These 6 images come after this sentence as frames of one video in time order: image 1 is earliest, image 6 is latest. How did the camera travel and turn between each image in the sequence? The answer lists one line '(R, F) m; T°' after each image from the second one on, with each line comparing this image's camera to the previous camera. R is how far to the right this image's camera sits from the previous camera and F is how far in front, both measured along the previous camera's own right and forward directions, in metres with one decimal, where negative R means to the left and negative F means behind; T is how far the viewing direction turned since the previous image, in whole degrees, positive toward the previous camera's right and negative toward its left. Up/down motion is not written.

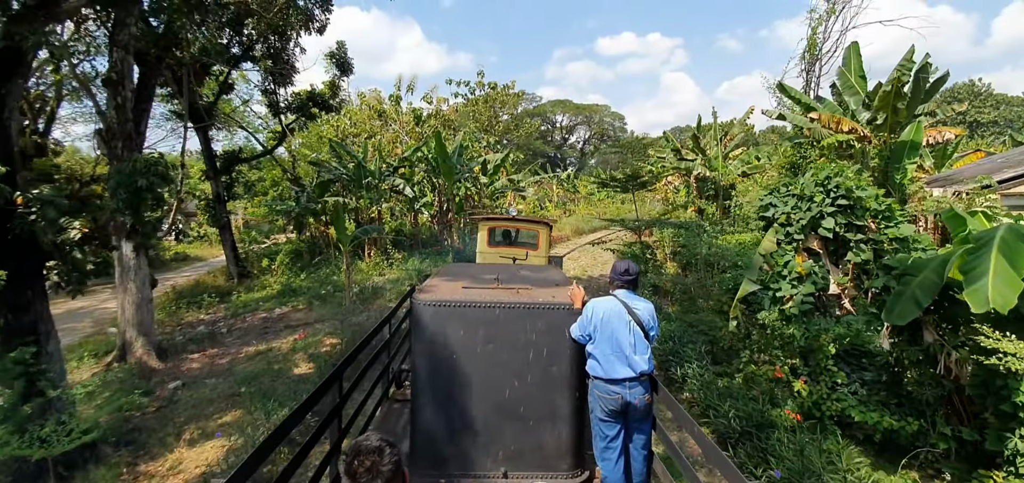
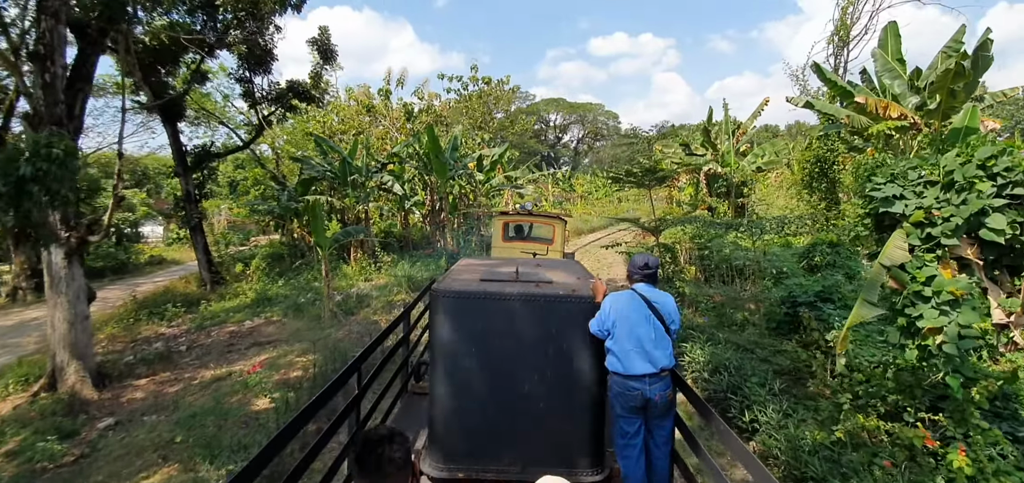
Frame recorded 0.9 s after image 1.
(-0.2, +1.2) m; +1°
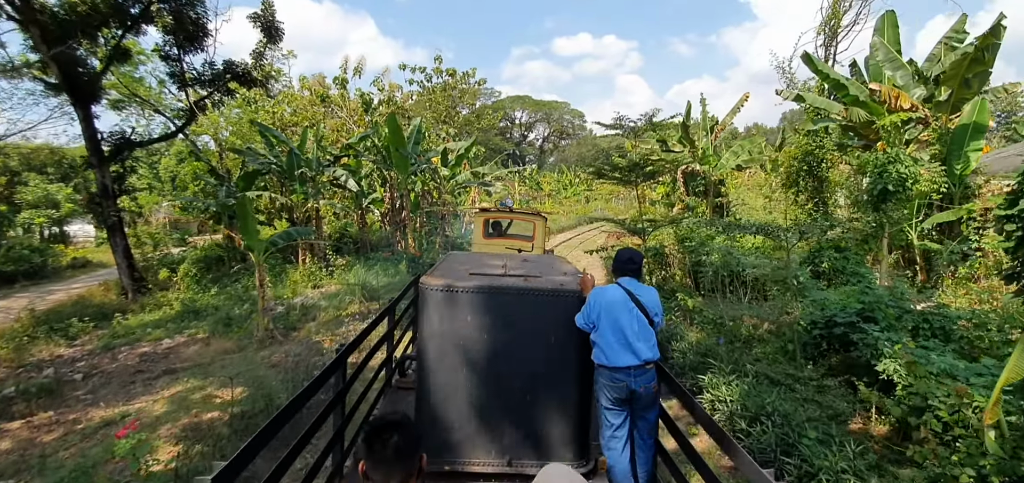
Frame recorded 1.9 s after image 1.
(-0.1, +1.1) m; +4°
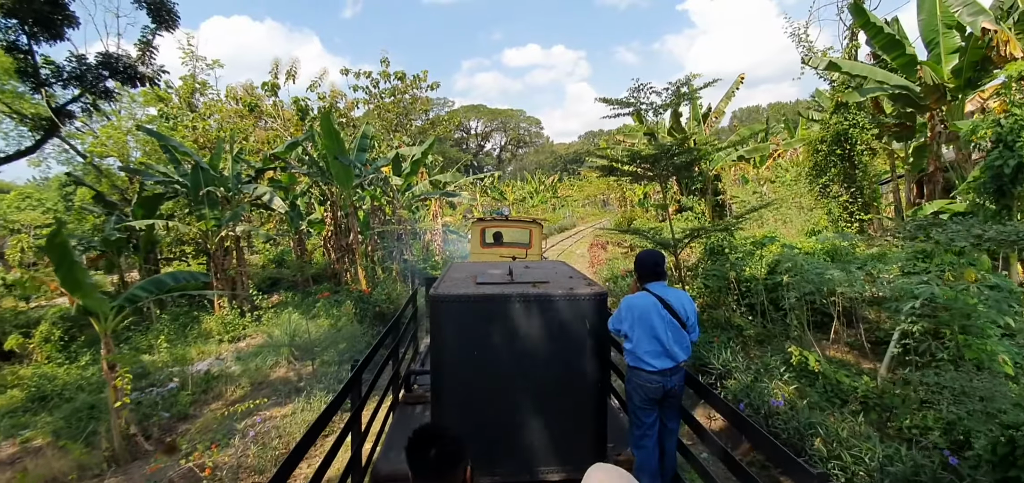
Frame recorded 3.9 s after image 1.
(-0.3, +2.3) m; +5°
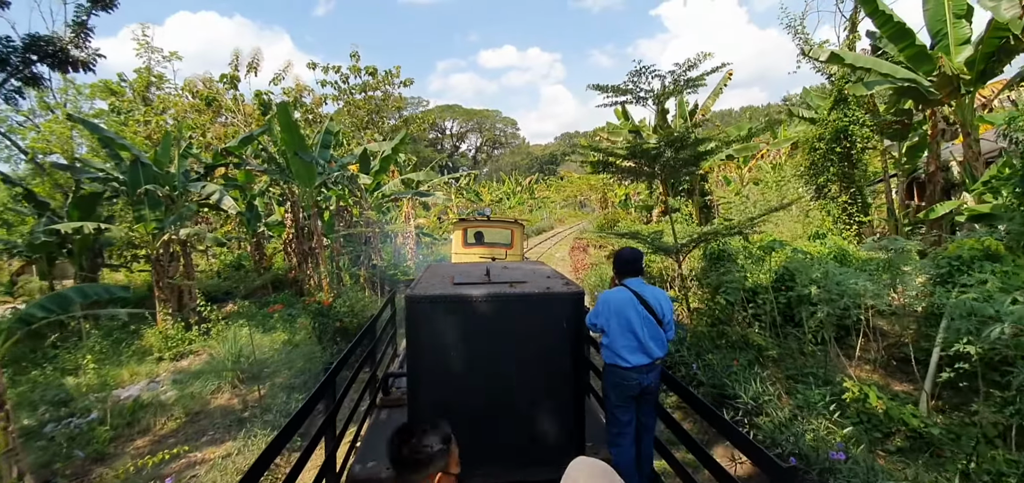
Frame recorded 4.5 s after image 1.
(-0.1, +0.8) m; +3°
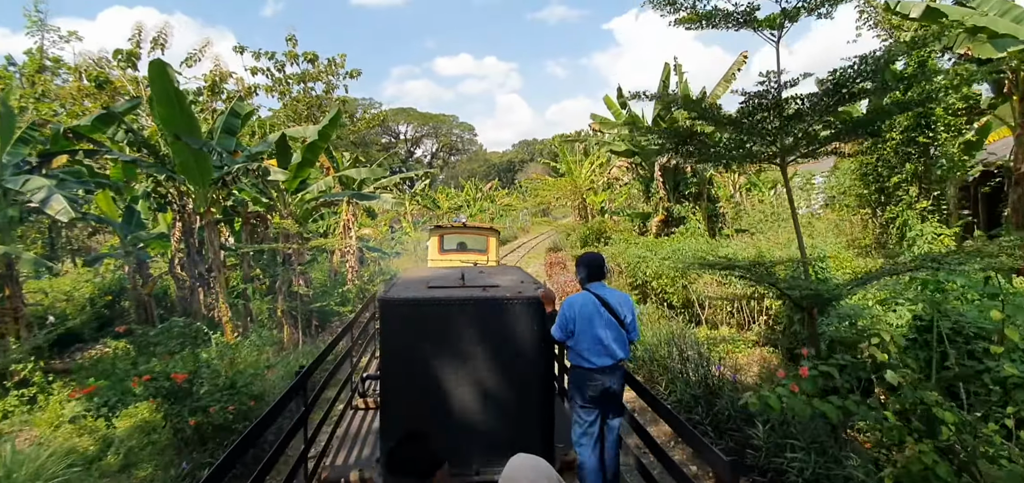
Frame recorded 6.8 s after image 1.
(-0.3, +2.4) m; +5°
